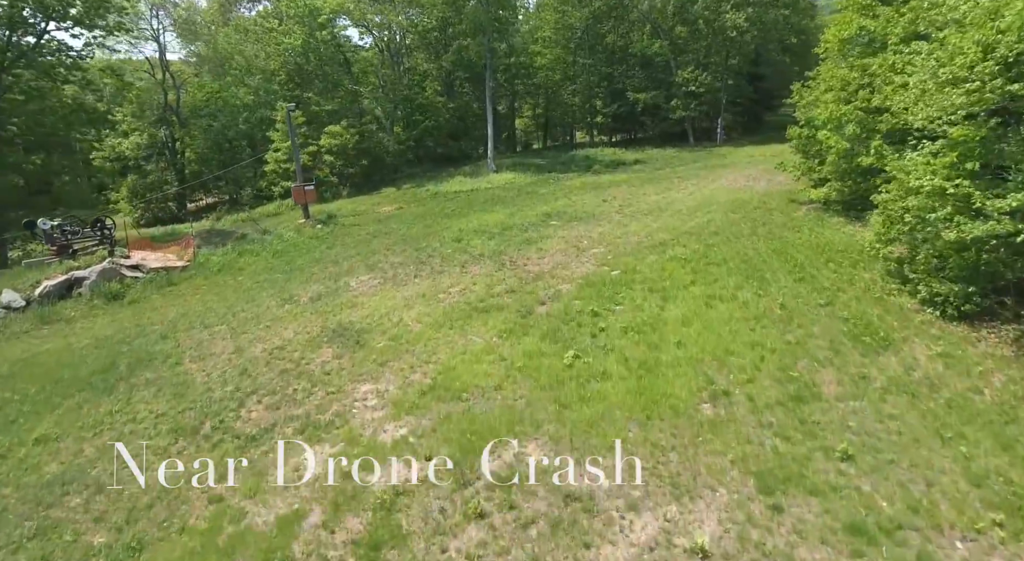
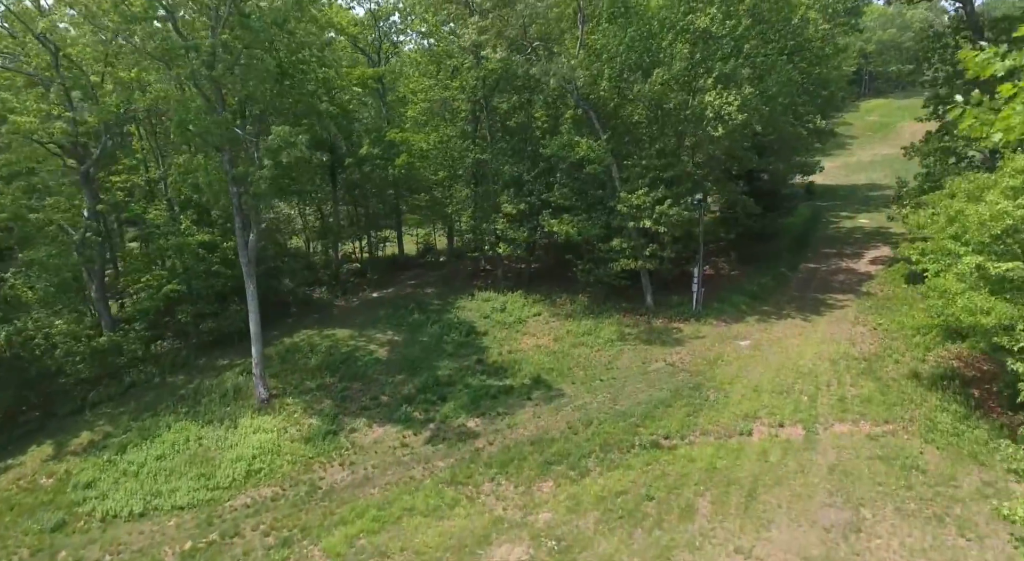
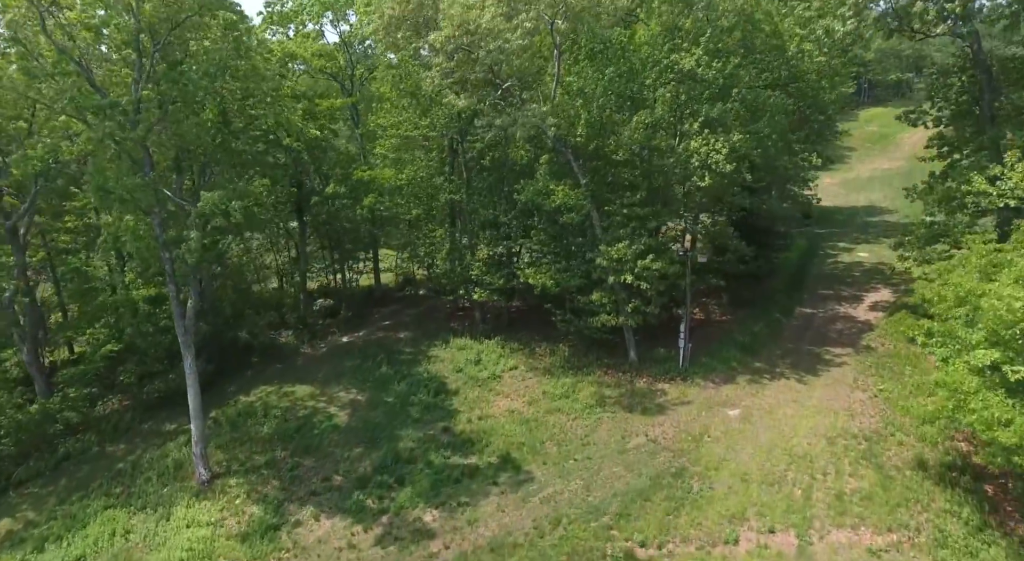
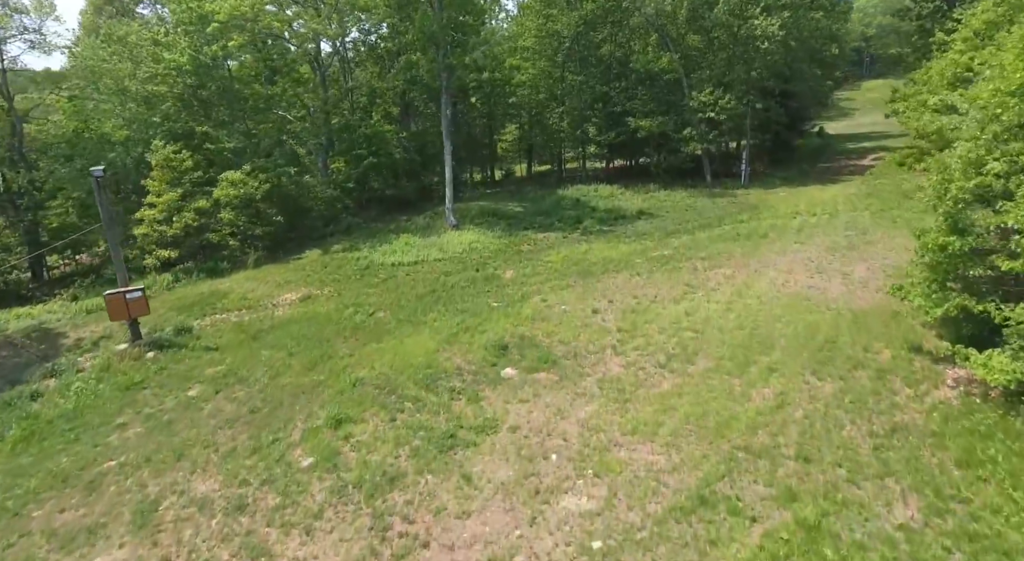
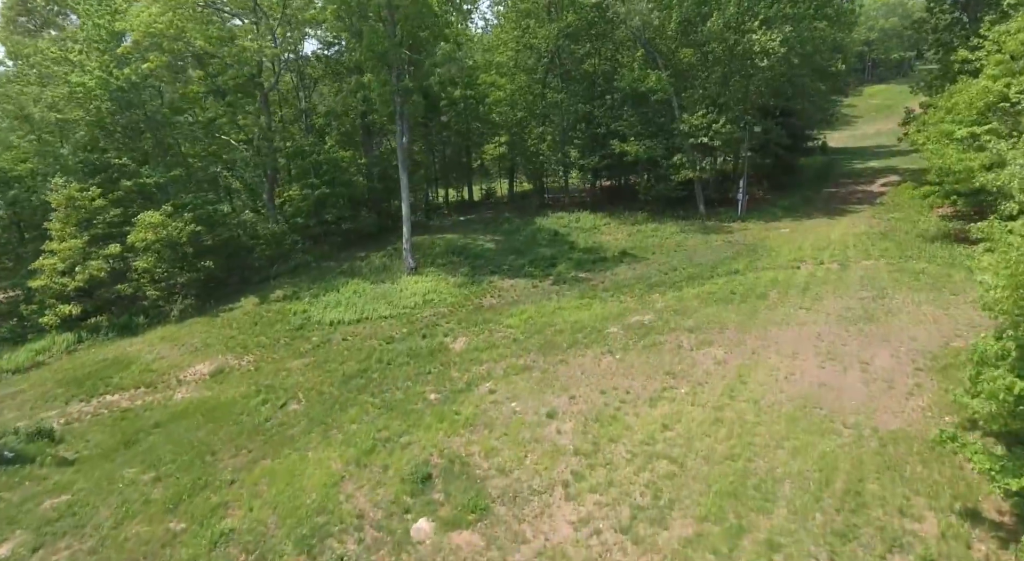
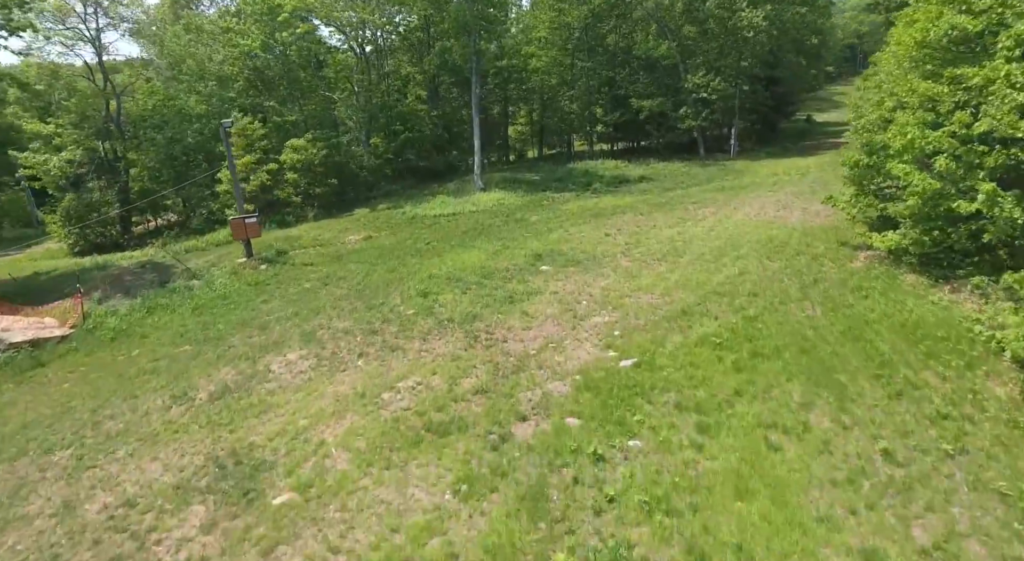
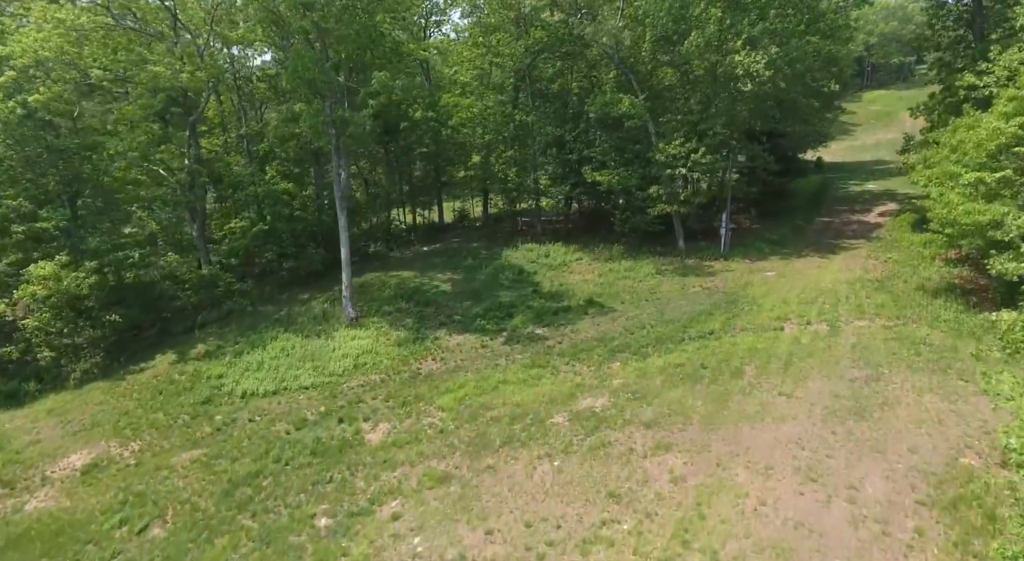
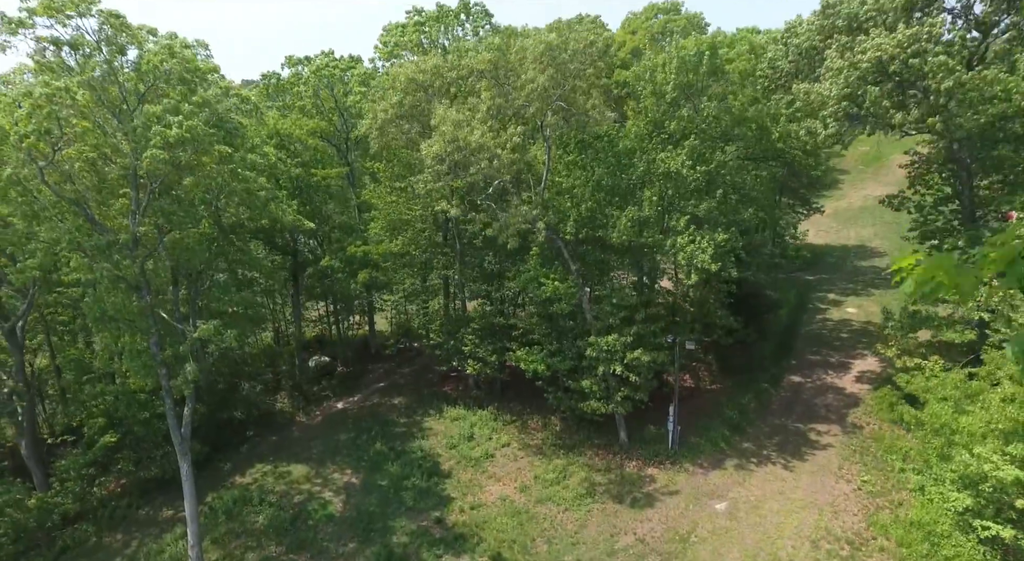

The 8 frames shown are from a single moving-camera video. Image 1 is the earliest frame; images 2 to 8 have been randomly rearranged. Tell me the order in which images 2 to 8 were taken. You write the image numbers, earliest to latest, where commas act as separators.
6, 4, 5, 7, 2, 3, 8
